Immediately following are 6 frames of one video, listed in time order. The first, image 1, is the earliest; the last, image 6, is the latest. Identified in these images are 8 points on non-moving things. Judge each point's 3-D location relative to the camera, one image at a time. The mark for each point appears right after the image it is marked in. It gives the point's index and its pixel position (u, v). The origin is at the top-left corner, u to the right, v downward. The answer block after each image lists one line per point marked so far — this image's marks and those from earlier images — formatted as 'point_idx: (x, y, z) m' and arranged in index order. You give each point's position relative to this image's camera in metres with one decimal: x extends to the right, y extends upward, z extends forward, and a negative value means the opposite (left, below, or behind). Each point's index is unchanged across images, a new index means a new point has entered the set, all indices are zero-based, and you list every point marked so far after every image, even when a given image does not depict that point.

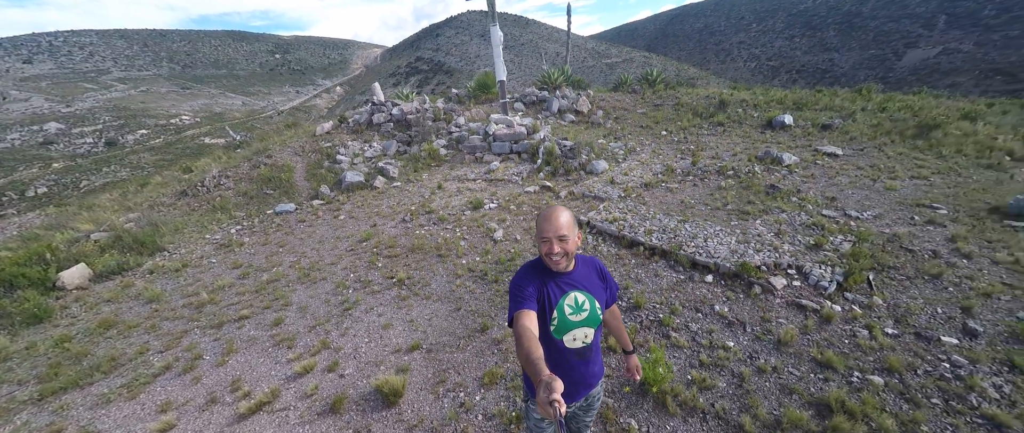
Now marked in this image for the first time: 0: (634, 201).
0: (+2.6, +0.3, +7.0) m
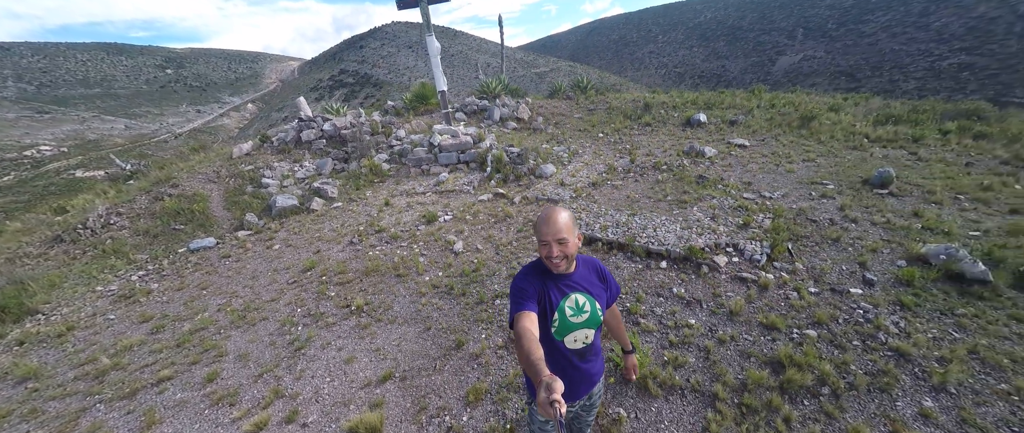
0: (+1.6, +0.3, +7.3) m
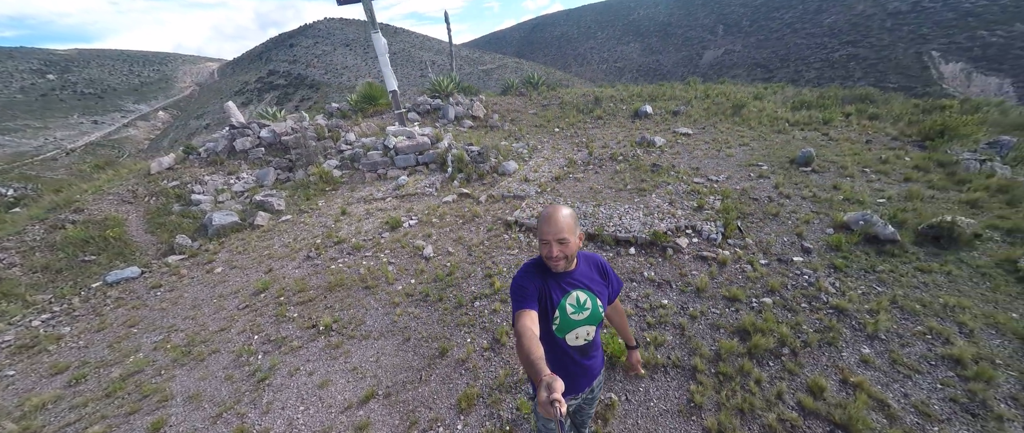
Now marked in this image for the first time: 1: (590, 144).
0: (+0.9, +0.5, +7.5) m
1: (+2.1, +1.8, +8.9) m
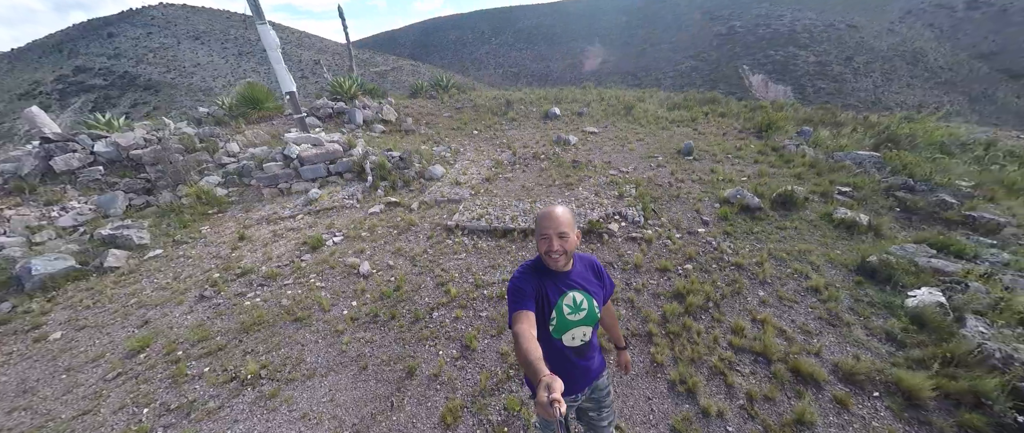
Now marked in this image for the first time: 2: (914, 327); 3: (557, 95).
0: (-0.6, +0.5, +7.5) m
1: (0.0, +1.9, +9.2) m
2: (+4.9, -1.3, +4.2) m
3: (+1.6, +4.4, +12.7) m
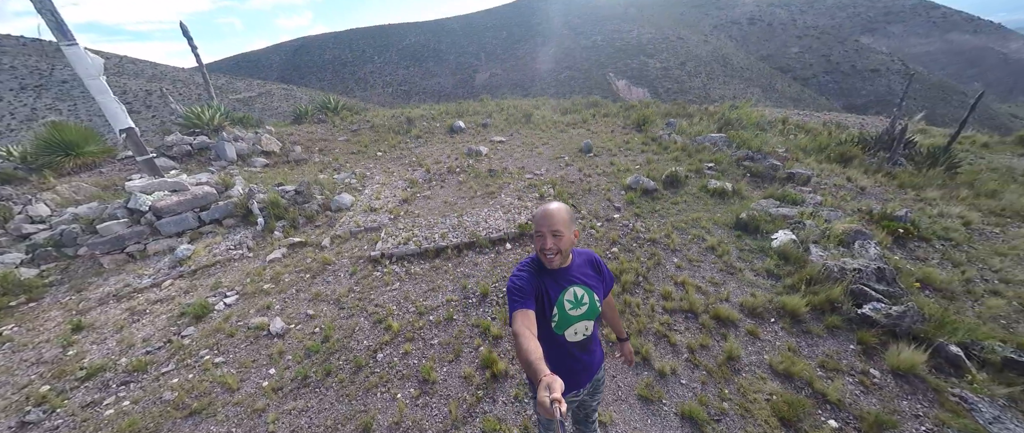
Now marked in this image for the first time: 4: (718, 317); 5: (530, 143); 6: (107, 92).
0: (-2.2, 0.0, +7.1) m
1: (-2.3, +1.4, +8.9) m
2: (+4.2, -0.7, +5.4) m
3: (-2.1, +3.9, +12.7) m
4: (+2.9, -1.4, +4.8) m
5: (+0.5, +2.0, +9.8) m
6: (-8.0, +2.4, +6.8) m
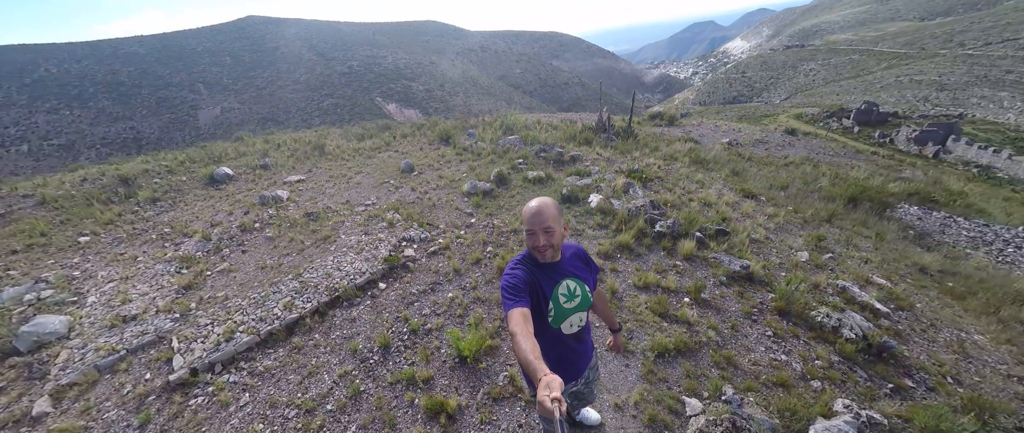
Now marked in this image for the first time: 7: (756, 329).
0: (-4.3, -1.3, +4.9) m
1: (-5.8, -0.2, +6.3) m
2: (+1.9, 0.0, +7.2) m
3: (-8.5, +1.6, +9.4) m
4: (+1.3, -0.9, +5.9) m
5: (-4.4, +0.9, +8.6) m
6: (-9.4, -0.4, +1.2) m
7: (+3.5, -1.6, +4.9) m
